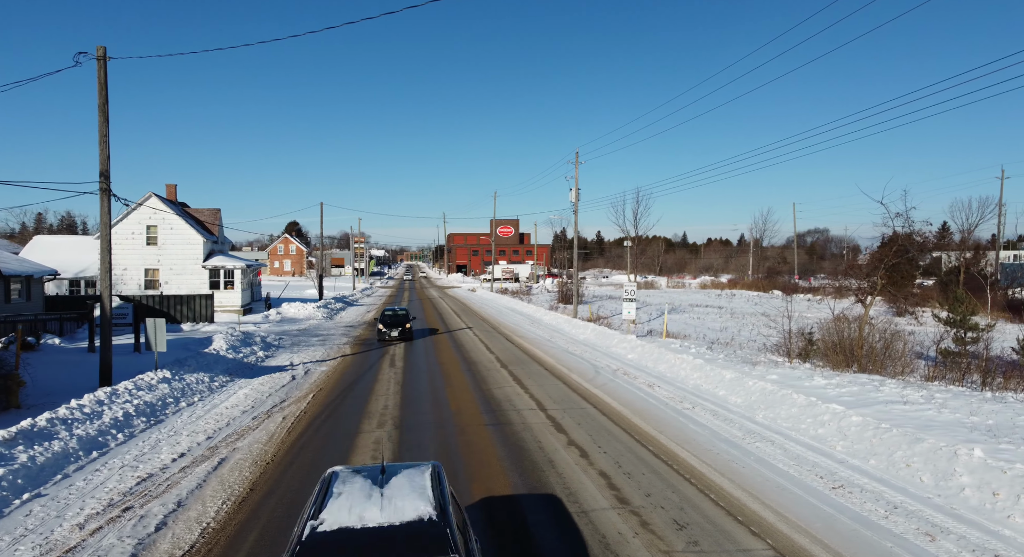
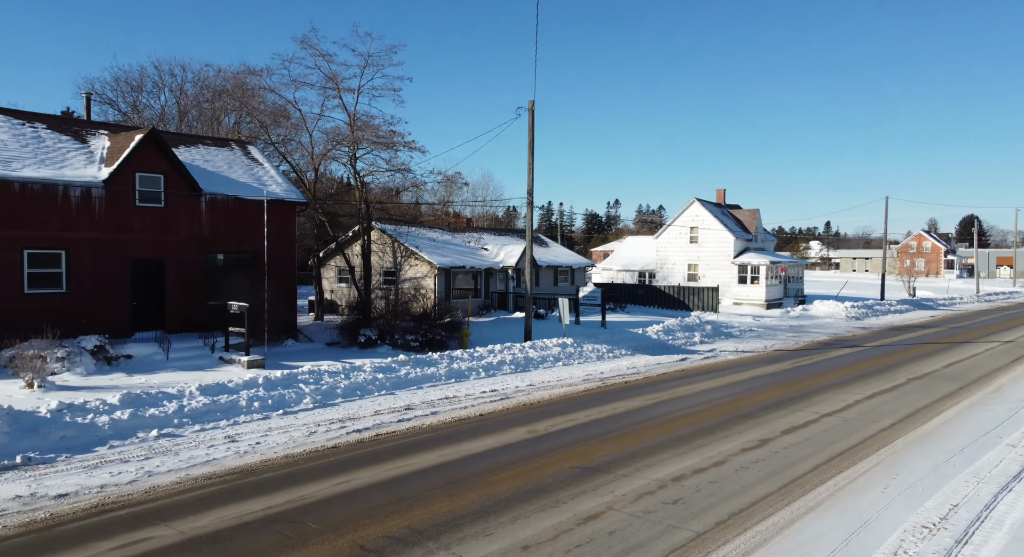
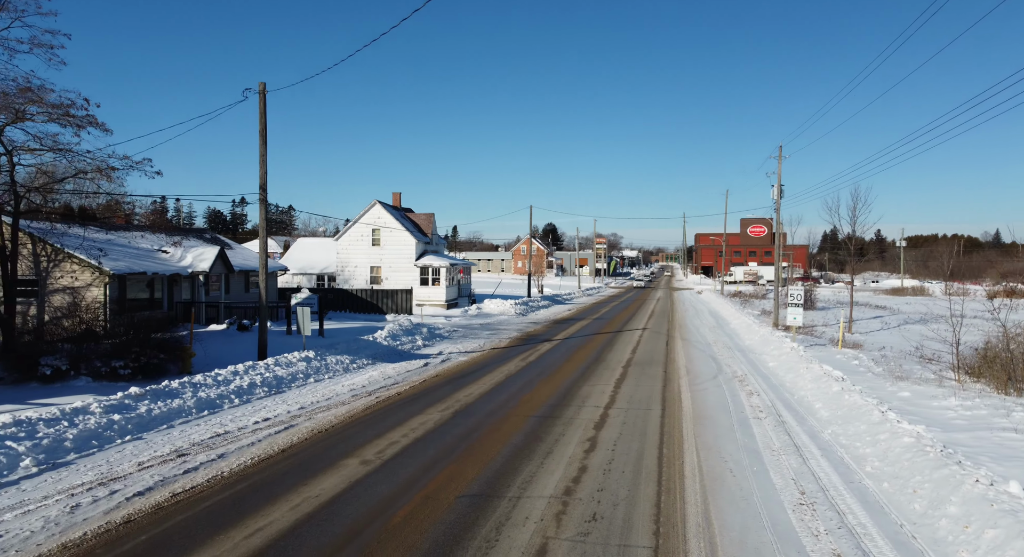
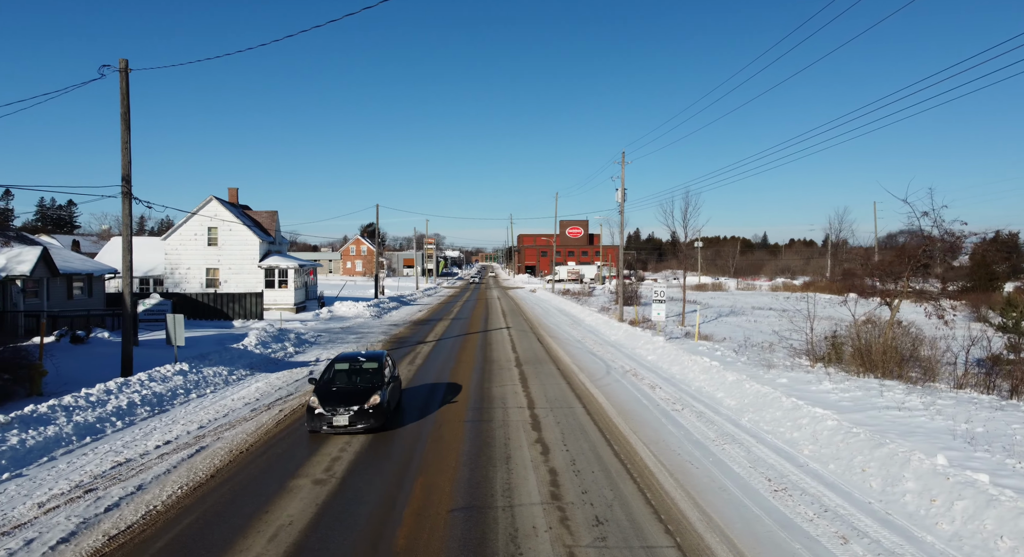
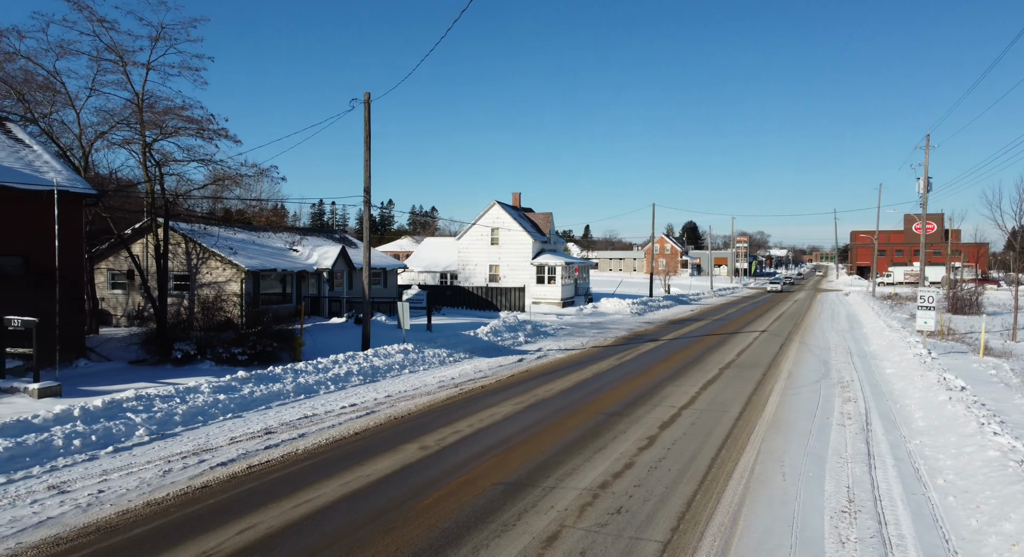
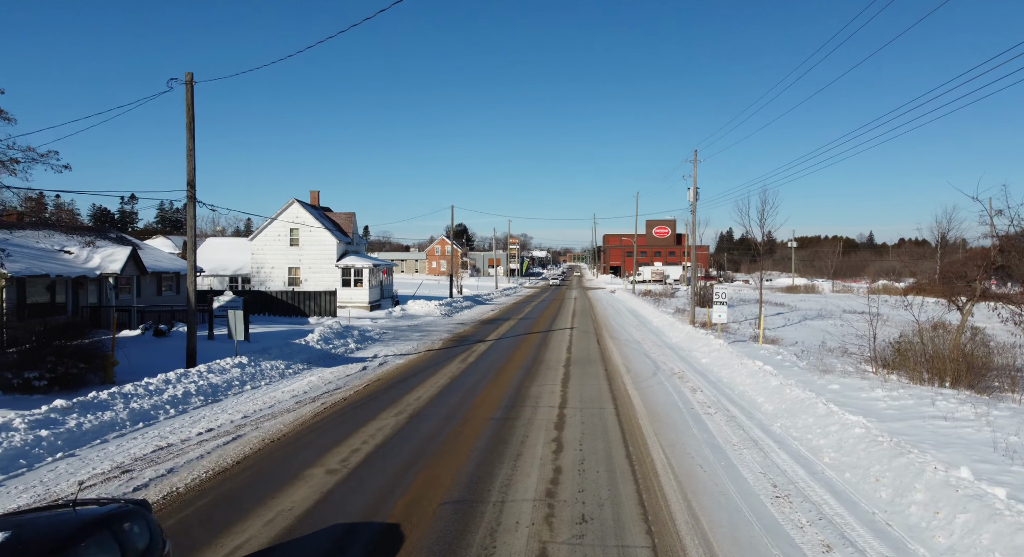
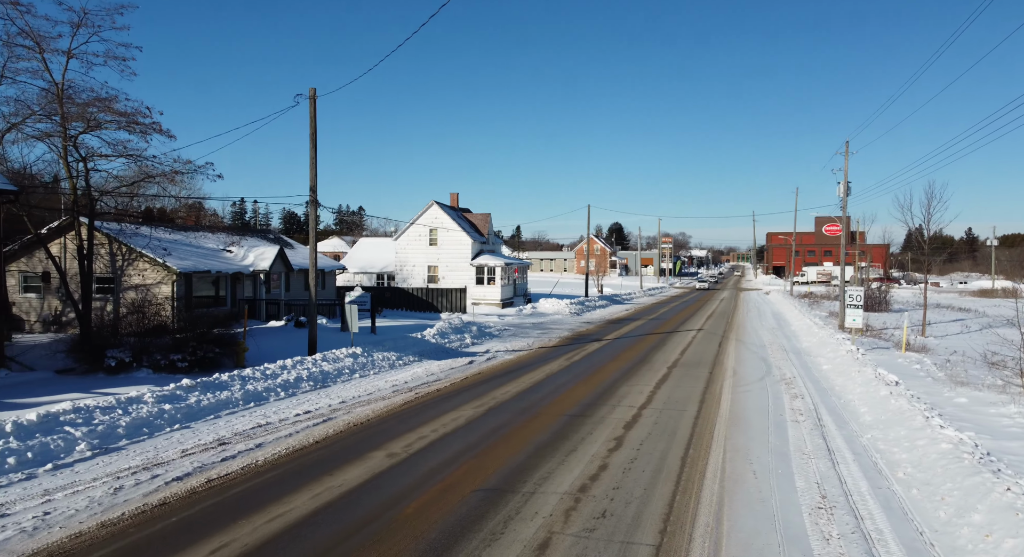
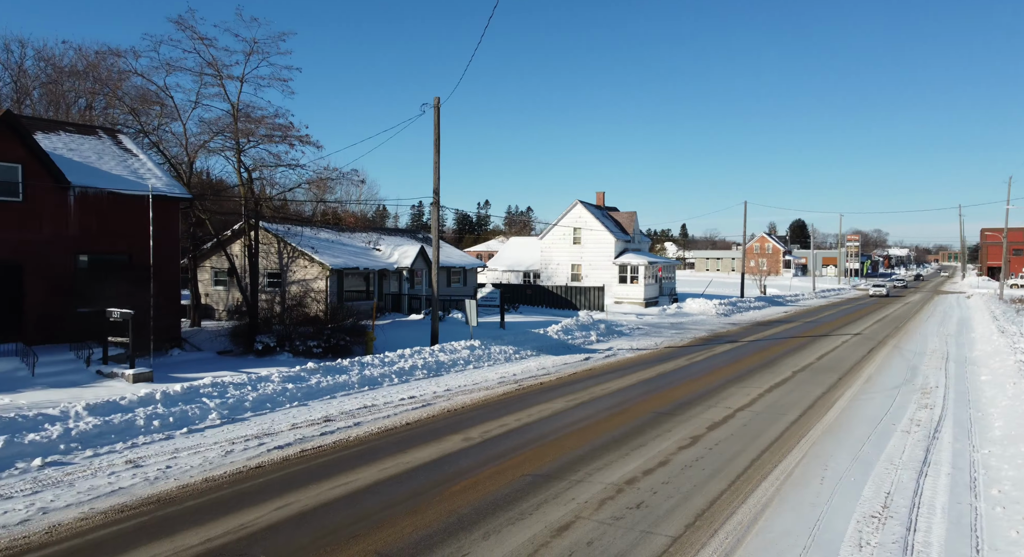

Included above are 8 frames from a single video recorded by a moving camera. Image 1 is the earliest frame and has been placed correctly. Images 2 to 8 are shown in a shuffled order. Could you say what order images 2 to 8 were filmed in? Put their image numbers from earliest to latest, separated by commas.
4, 6, 3, 7, 5, 8, 2
